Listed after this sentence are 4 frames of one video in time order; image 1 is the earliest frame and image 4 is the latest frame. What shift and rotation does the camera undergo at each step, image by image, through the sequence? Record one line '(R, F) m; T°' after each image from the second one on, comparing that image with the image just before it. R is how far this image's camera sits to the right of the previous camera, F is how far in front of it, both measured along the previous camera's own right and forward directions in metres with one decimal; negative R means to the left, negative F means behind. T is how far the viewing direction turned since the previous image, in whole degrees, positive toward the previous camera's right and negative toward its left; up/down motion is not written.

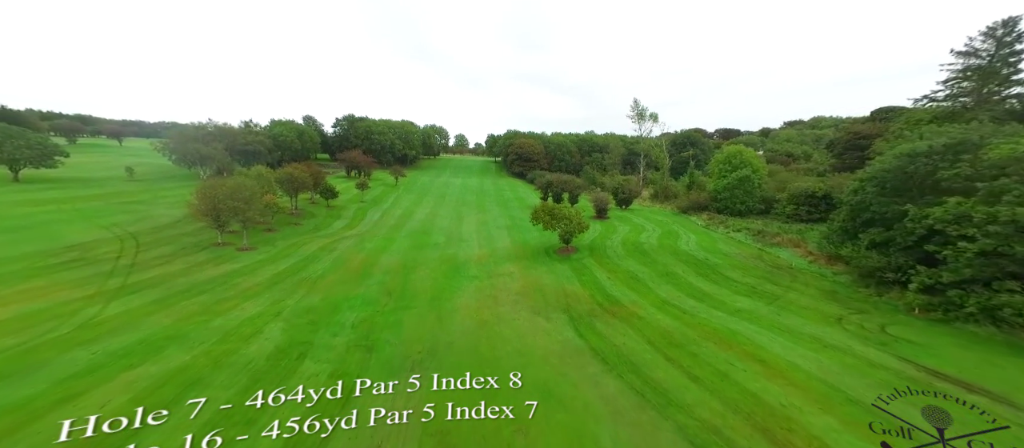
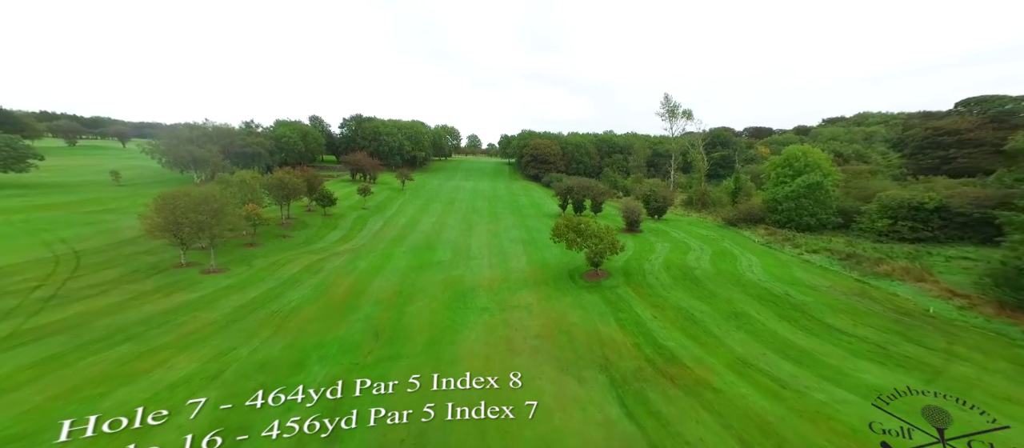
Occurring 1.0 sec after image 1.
(-0.3, +4.9) m; -2°
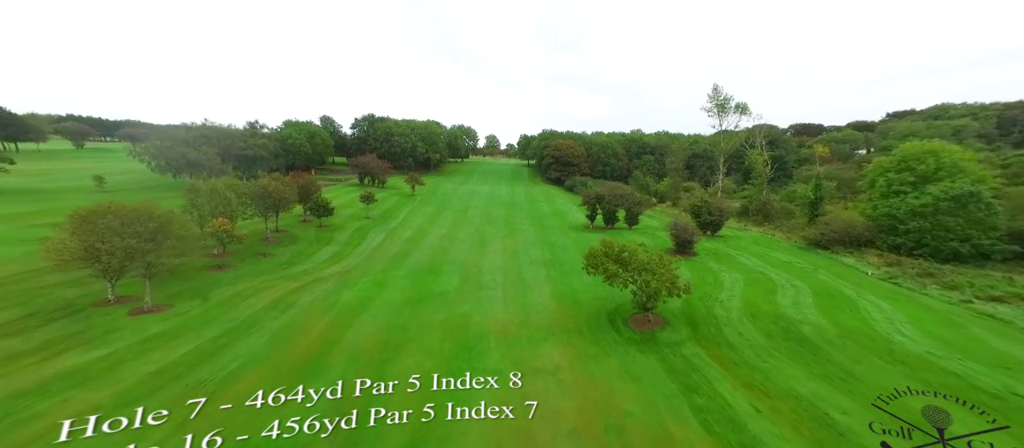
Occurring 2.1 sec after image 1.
(-0.2, +6.0) m; -3°
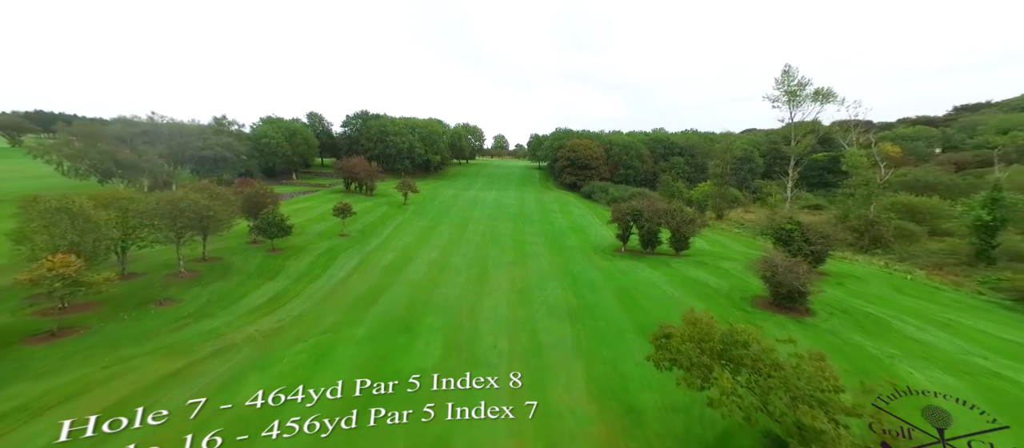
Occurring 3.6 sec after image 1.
(-0.3, +9.2) m; -1°
